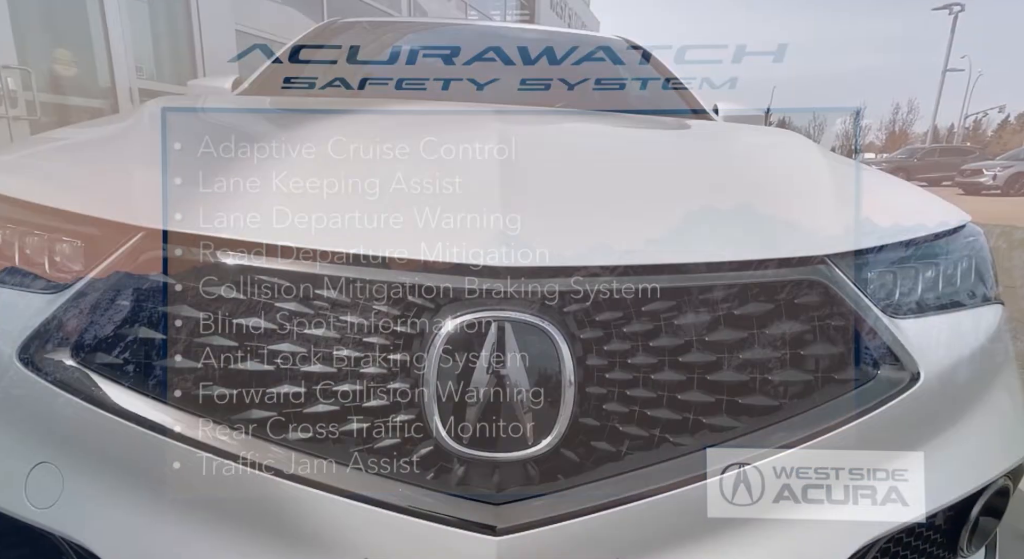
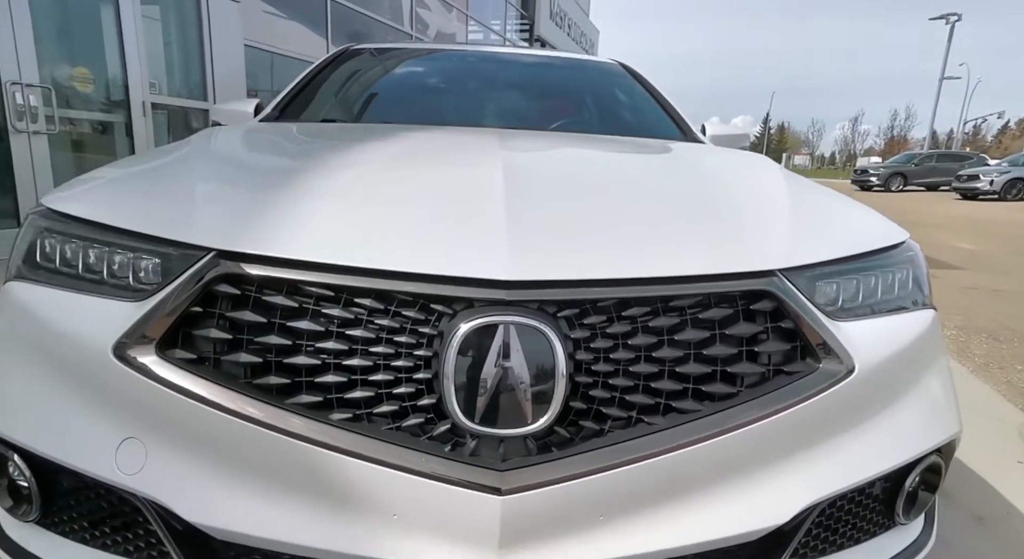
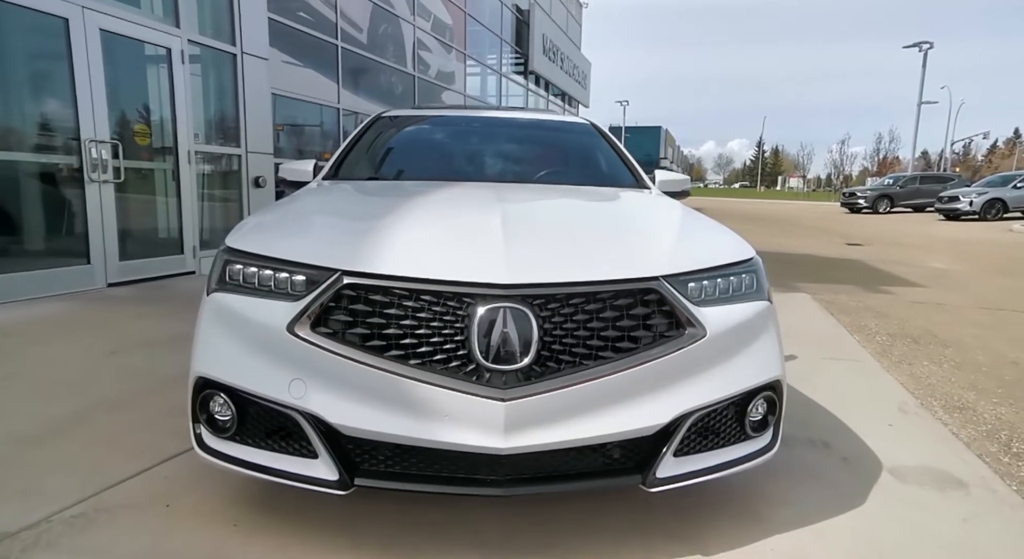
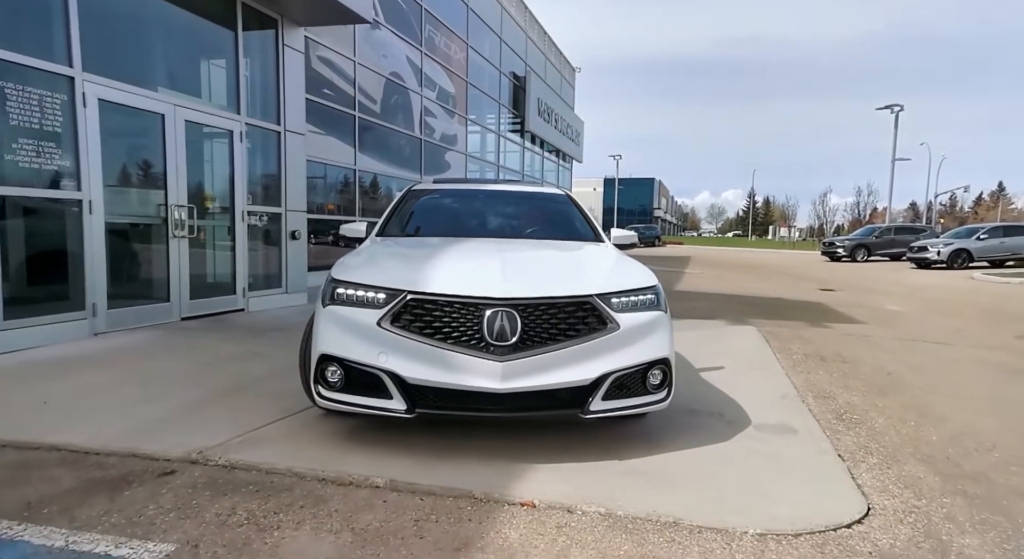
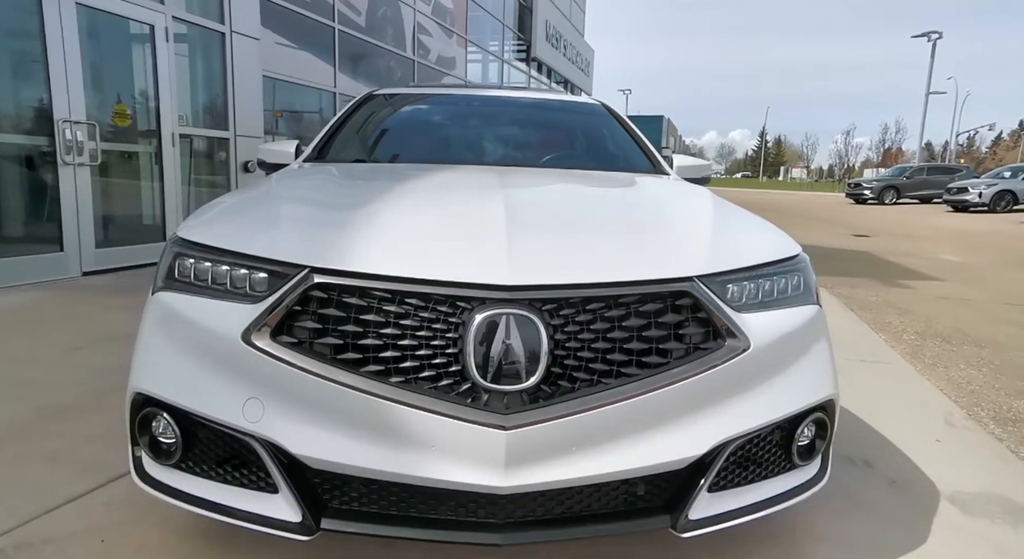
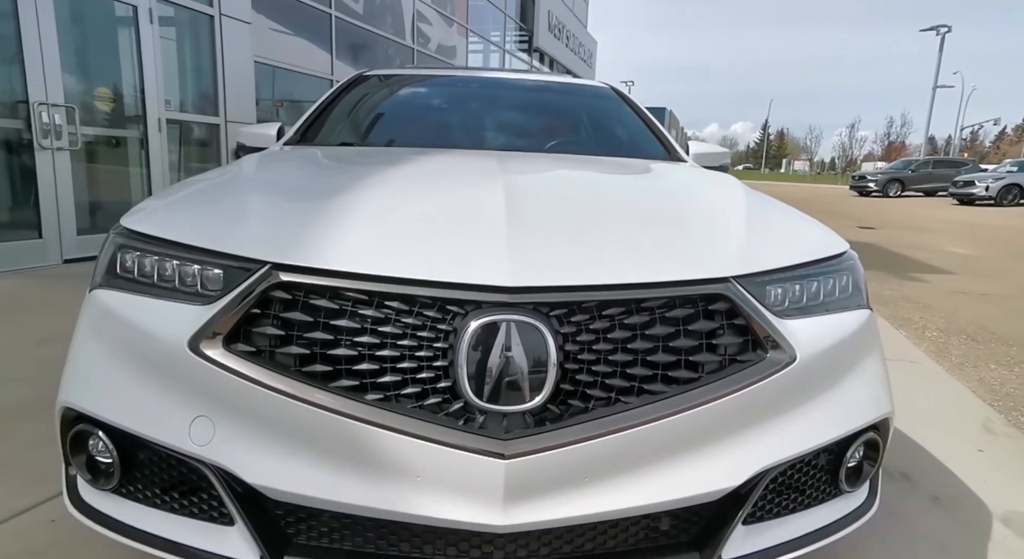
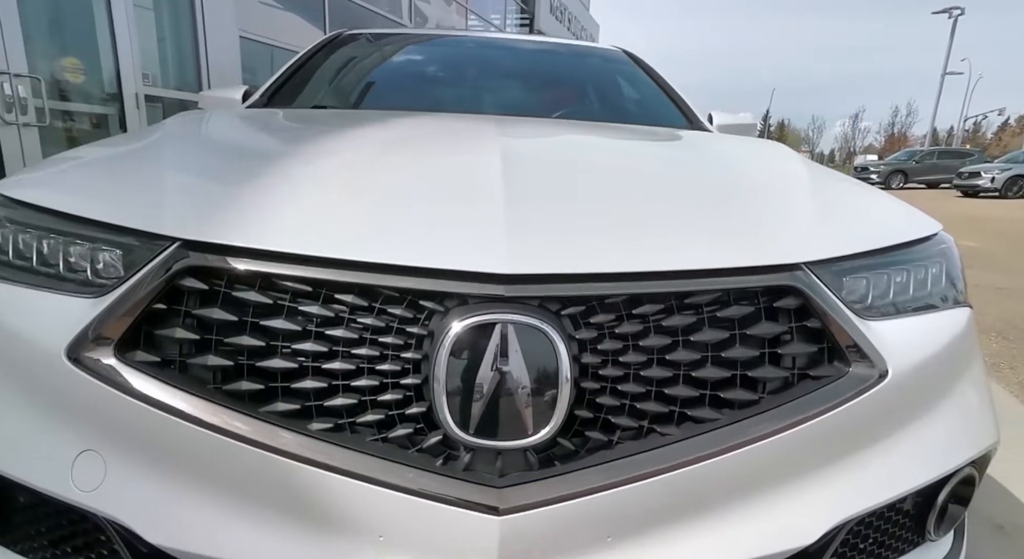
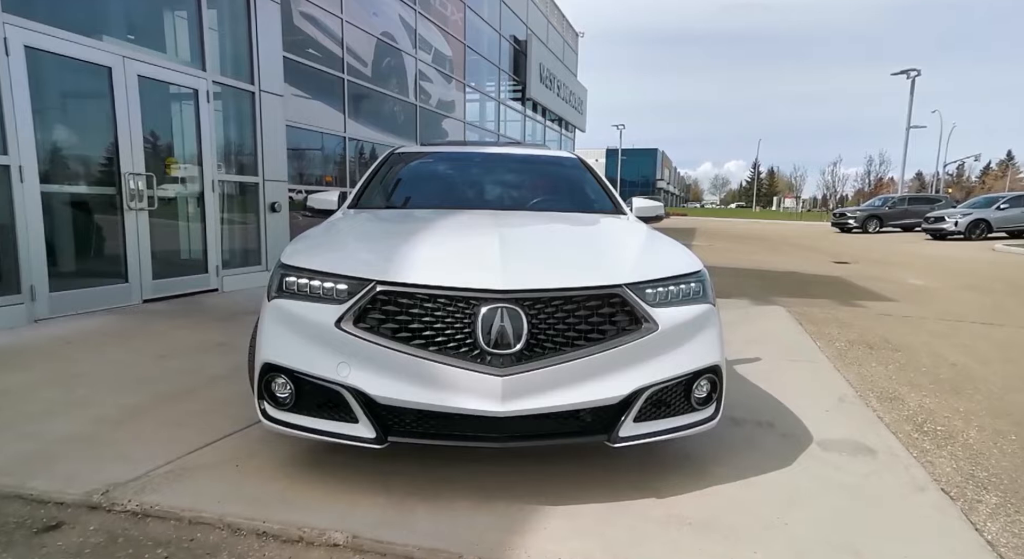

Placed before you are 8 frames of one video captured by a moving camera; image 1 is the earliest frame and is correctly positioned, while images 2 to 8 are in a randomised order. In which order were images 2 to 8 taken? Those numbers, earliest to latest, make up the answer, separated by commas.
7, 2, 6, 5, 3, 8, 4
